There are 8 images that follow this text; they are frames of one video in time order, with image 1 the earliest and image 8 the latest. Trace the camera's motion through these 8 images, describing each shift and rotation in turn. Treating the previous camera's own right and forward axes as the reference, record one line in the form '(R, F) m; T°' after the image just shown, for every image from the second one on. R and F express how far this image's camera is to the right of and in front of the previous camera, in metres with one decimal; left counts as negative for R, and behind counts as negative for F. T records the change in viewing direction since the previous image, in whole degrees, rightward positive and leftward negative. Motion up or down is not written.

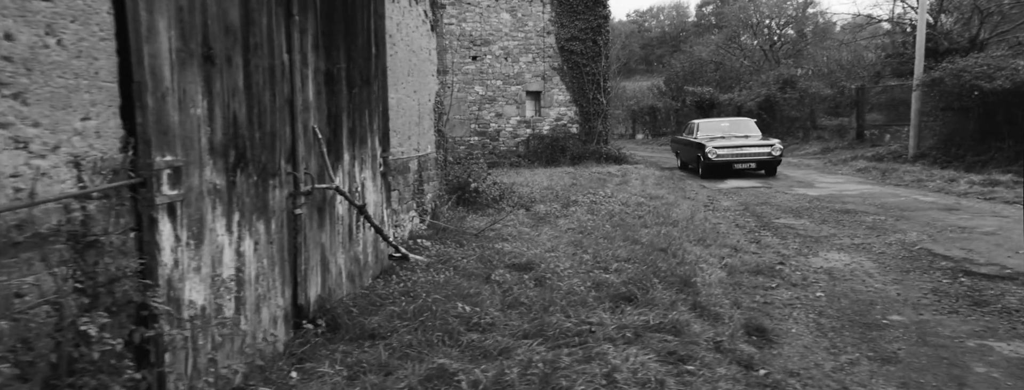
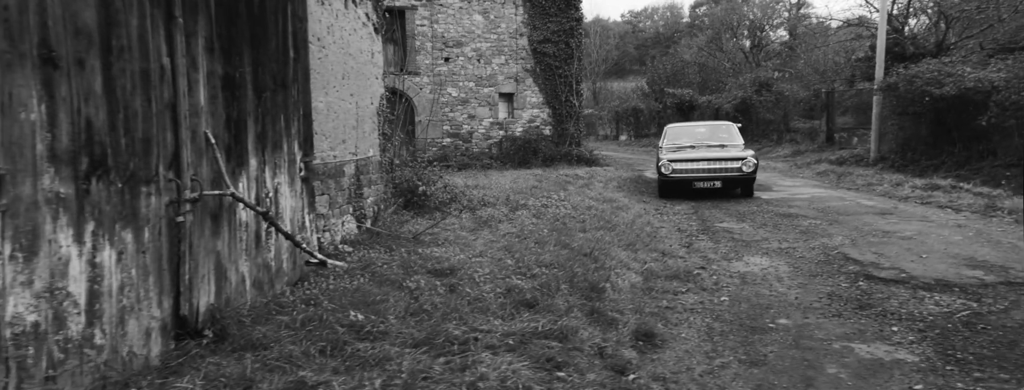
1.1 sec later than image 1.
(+0.7, -0.1) m; +1°
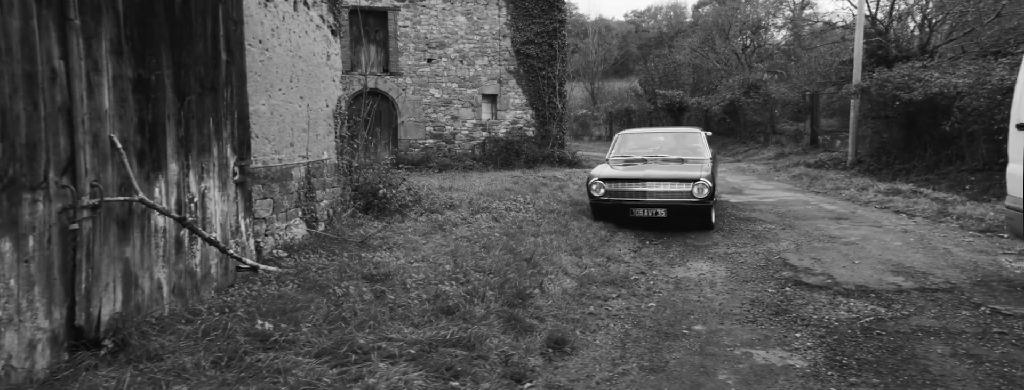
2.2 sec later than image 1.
(+0.6, 0.0) m; 0°
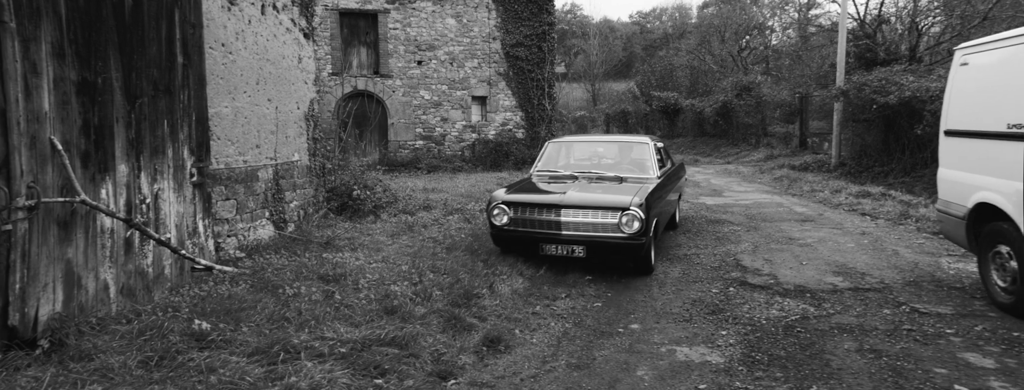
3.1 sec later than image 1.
(+0.5, -0.1) m; 0°
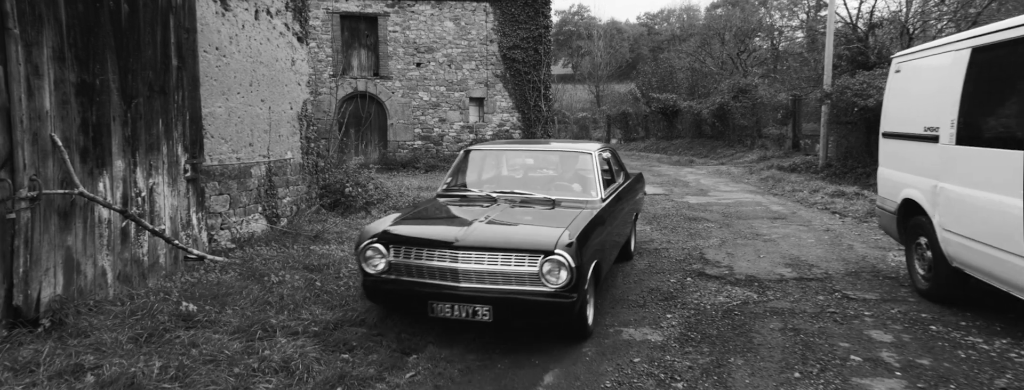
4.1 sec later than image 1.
(+0.3, -0.4) m; -1°
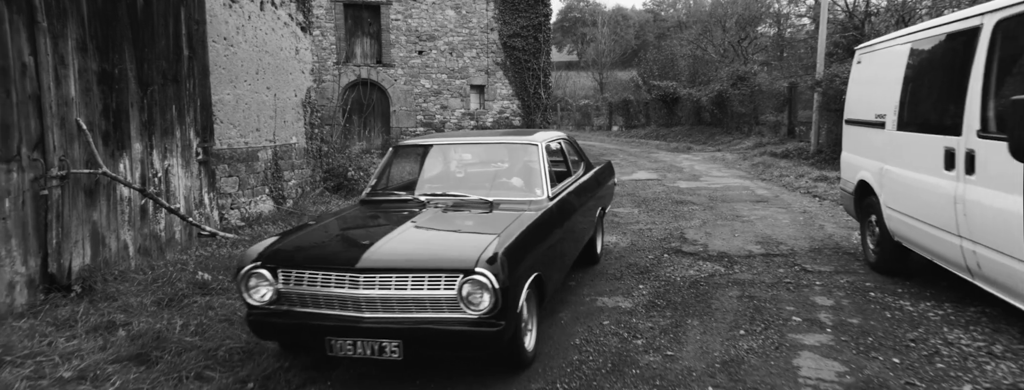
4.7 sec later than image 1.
(+0.1, -0.4) m; 0°
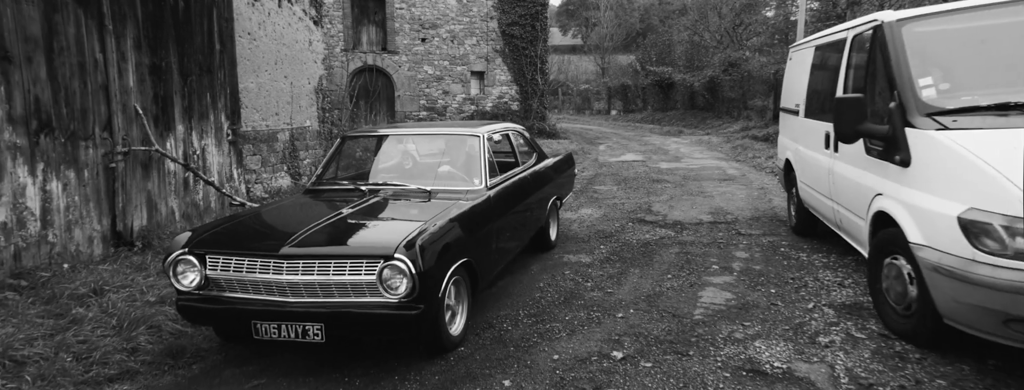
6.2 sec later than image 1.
(+0.2, -1.0) m; 0°
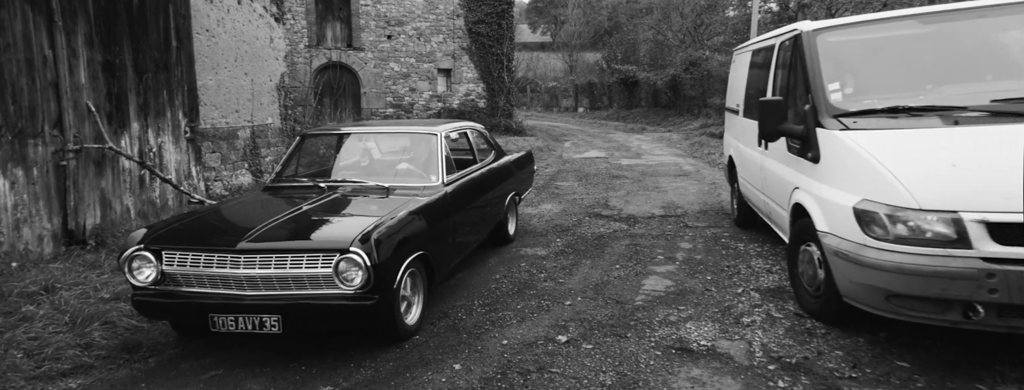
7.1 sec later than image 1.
(+0.1, -0.2) m; +3°
